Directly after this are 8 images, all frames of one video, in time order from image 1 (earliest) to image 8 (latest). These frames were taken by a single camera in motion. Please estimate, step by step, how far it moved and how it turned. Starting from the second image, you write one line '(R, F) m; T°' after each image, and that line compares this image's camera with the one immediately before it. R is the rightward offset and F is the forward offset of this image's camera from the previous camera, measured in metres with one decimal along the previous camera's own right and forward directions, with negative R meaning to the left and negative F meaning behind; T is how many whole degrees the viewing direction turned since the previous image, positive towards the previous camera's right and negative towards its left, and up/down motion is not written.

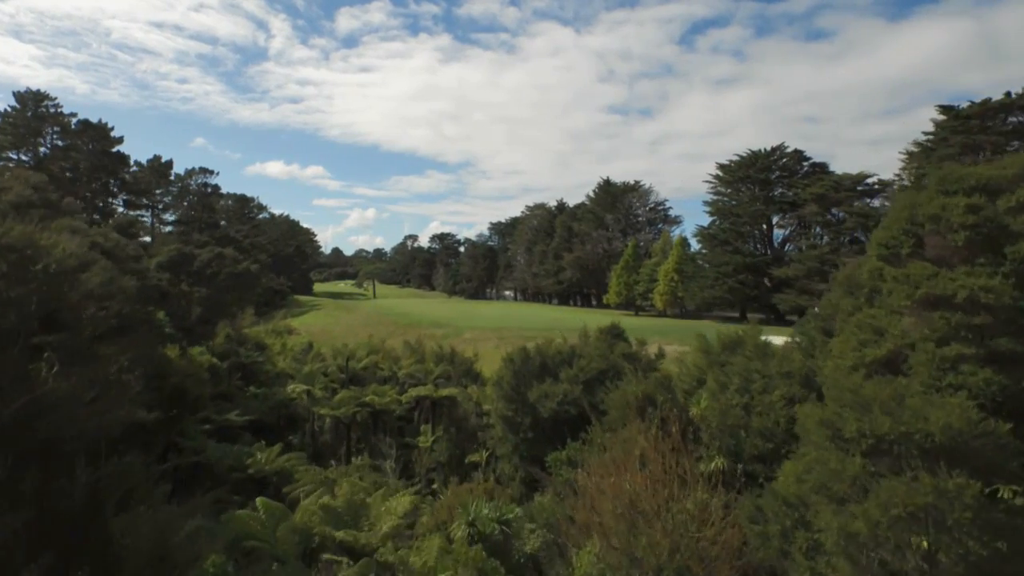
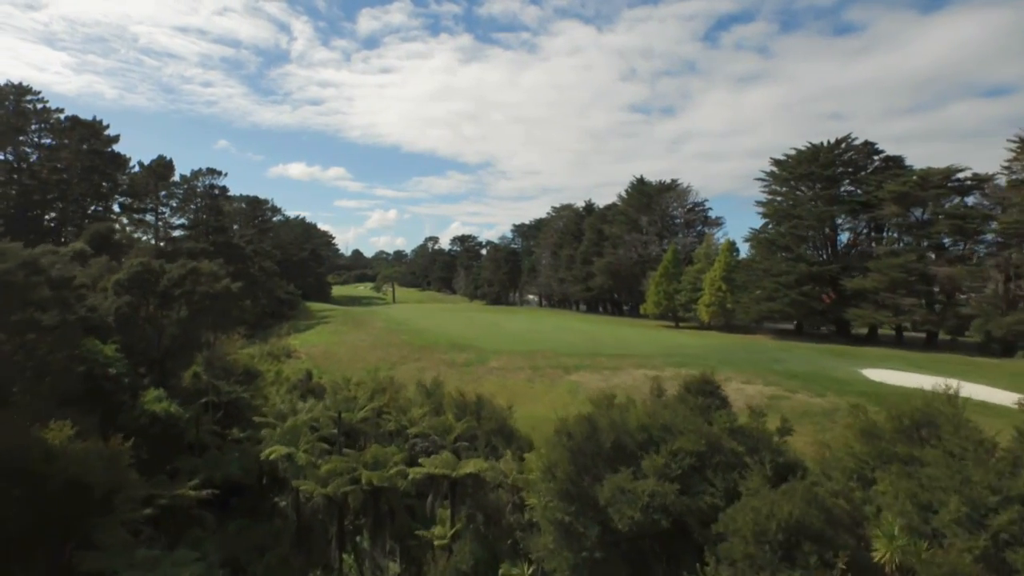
(-0.5, +4.4) m; -2°
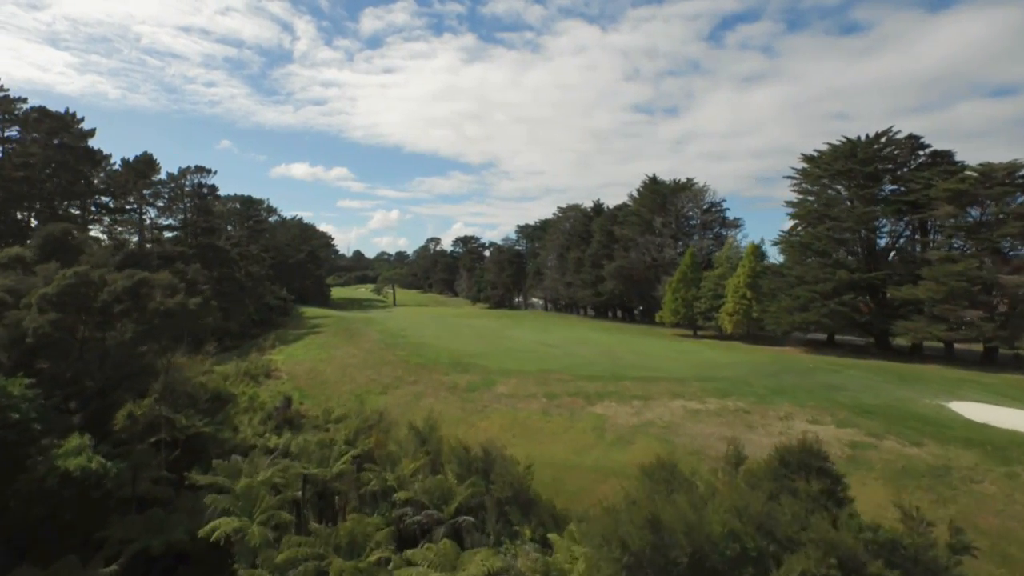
(-0.3, +3.2) m; 0°
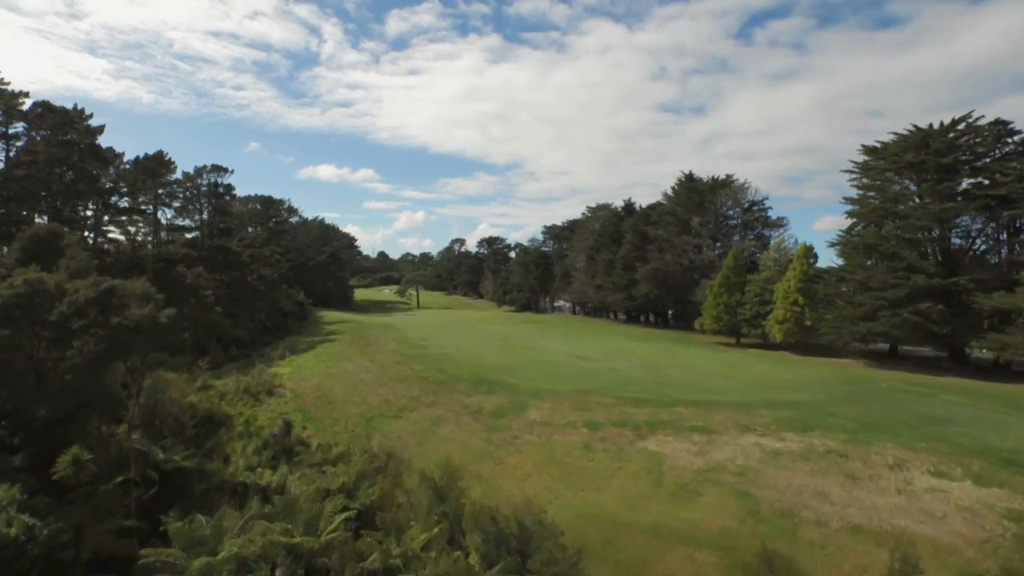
(-0.3, +2.8) m; -2°
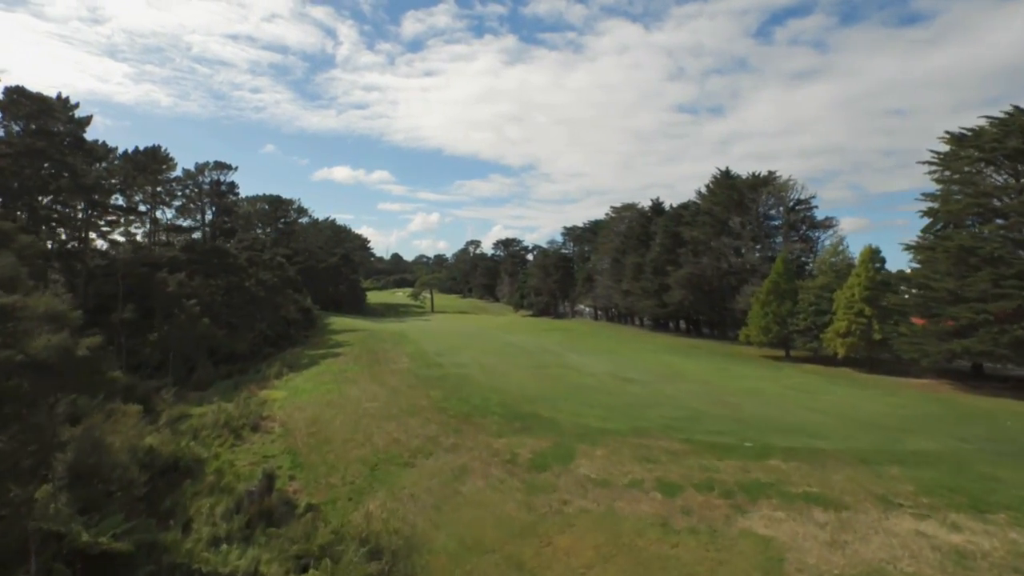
(-0.7, +3.9) m; -1°
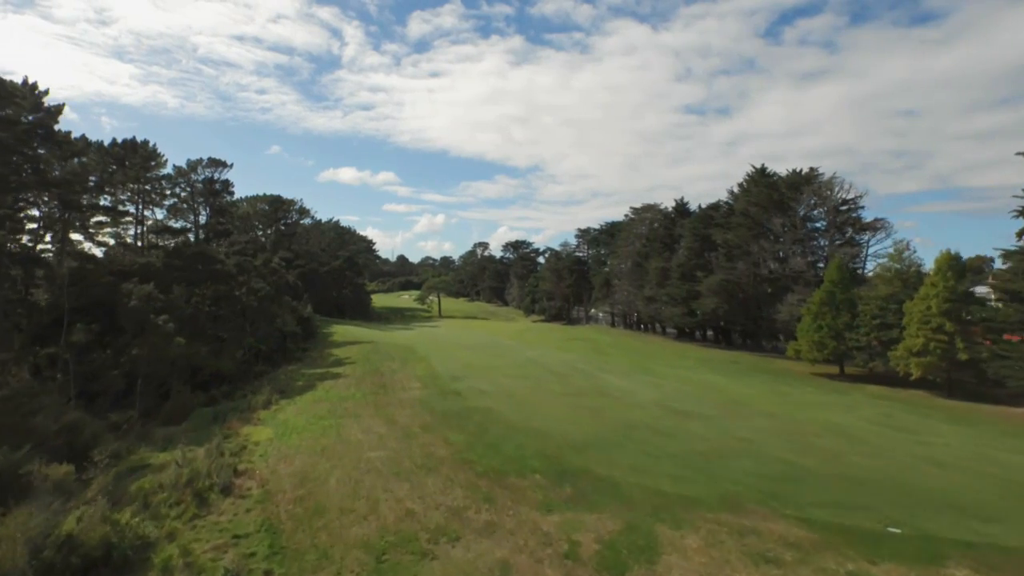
(-0.9, +4.0) m; 0°
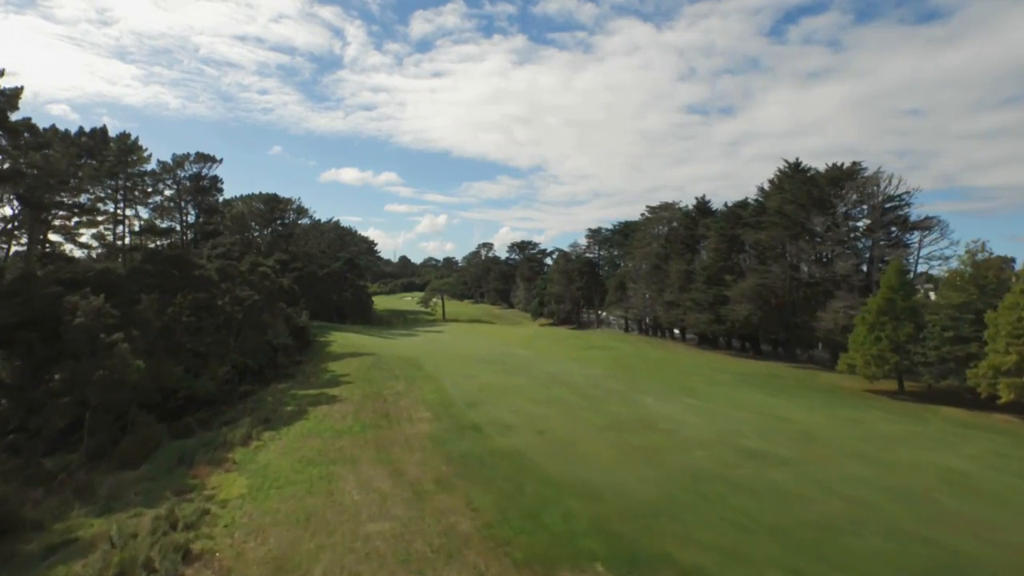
(-0.8, +3.7) m; 0°
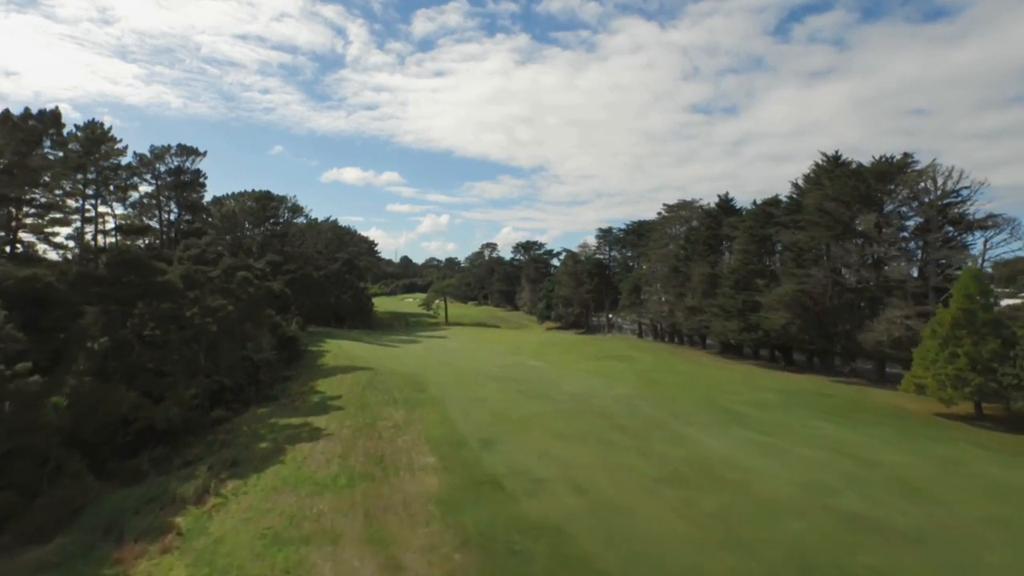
(-0.6, +4.0) m; 0°
